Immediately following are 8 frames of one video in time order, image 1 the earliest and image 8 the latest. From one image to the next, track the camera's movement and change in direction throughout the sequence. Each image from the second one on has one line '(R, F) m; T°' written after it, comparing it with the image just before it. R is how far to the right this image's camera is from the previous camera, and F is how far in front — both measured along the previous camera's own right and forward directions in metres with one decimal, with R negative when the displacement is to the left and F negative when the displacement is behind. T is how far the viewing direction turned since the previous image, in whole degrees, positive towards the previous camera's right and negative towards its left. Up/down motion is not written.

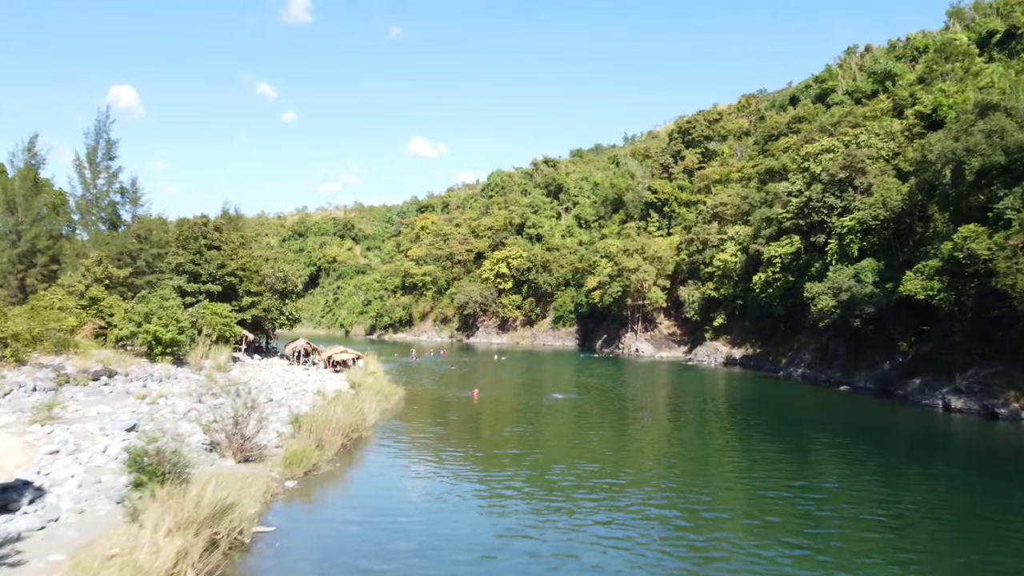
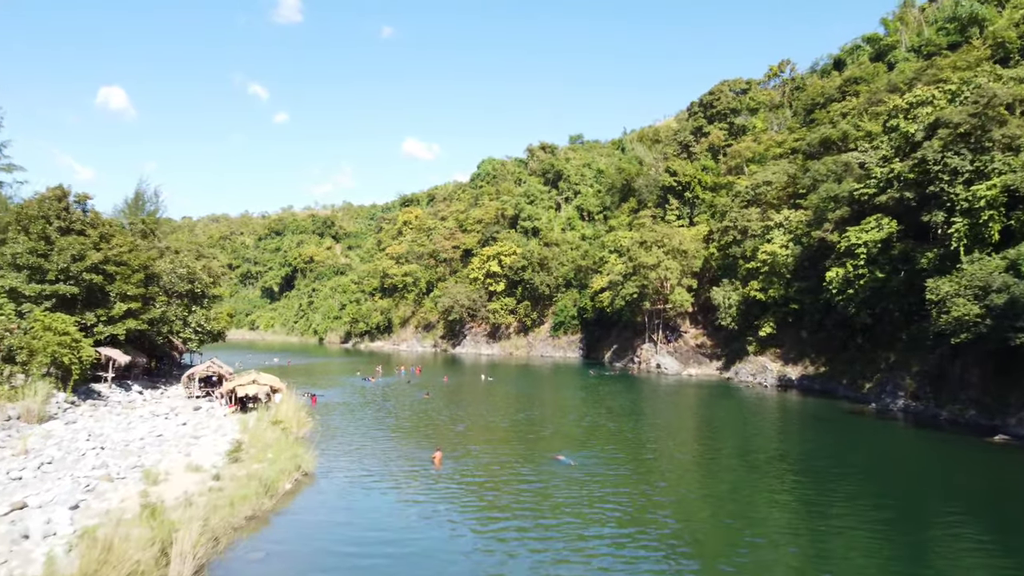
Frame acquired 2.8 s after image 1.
(+0.4, +17.0) m; 0°
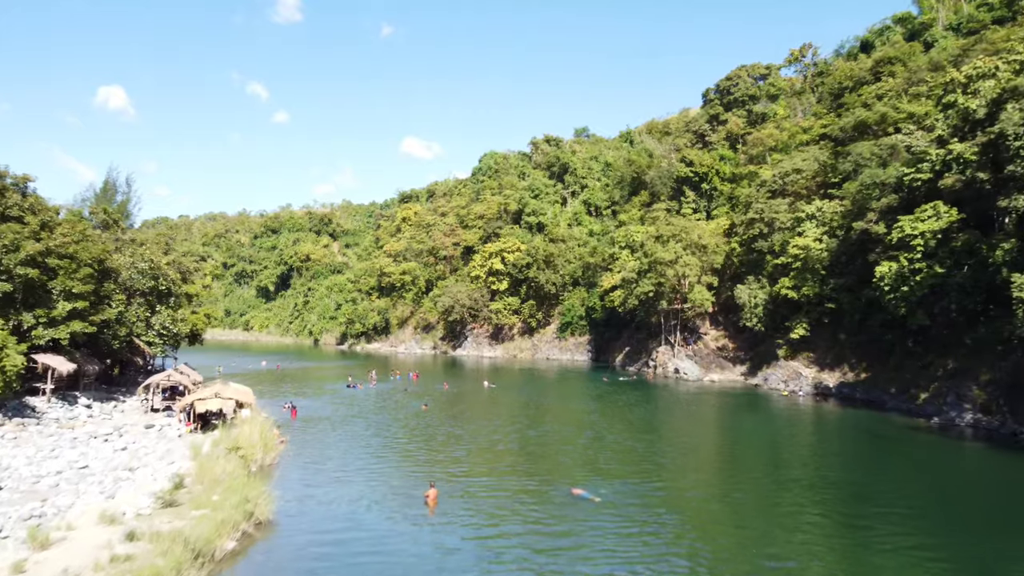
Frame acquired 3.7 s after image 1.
(-0.3, +5.7) m; 0°
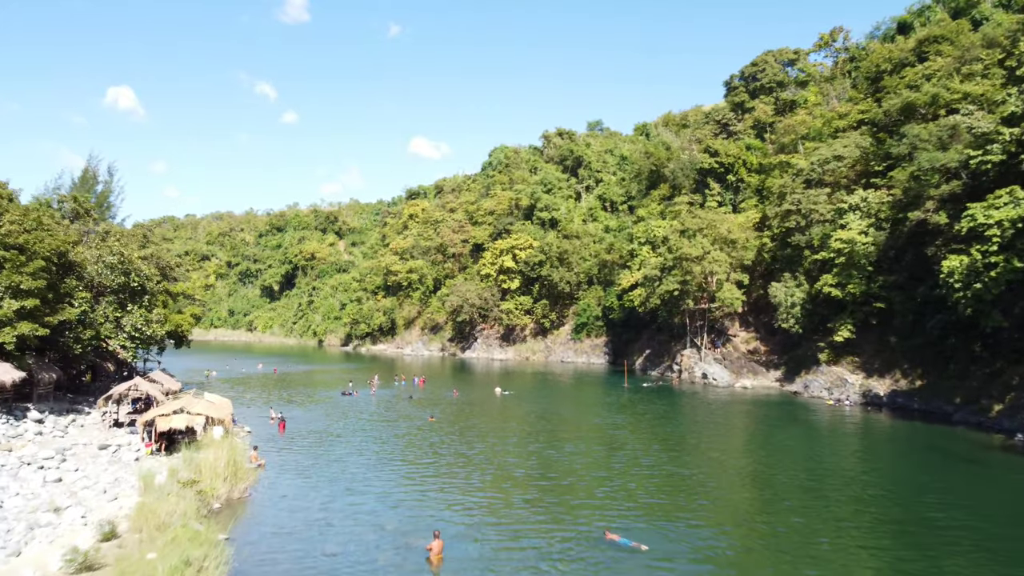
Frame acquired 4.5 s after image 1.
(-0.4, +4.9) m; -1°
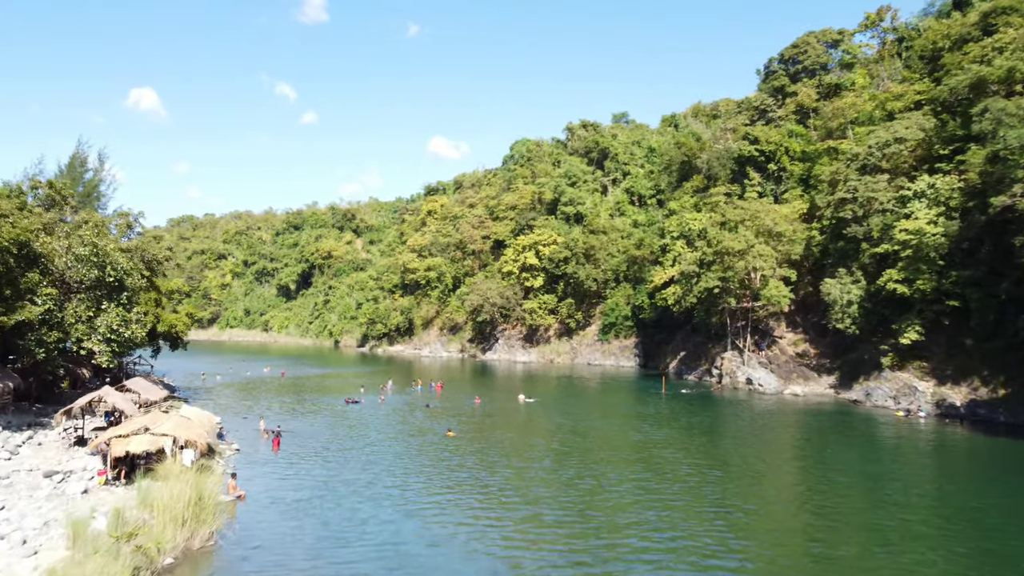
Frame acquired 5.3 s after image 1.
(-0.4, +4.9) m; -1°
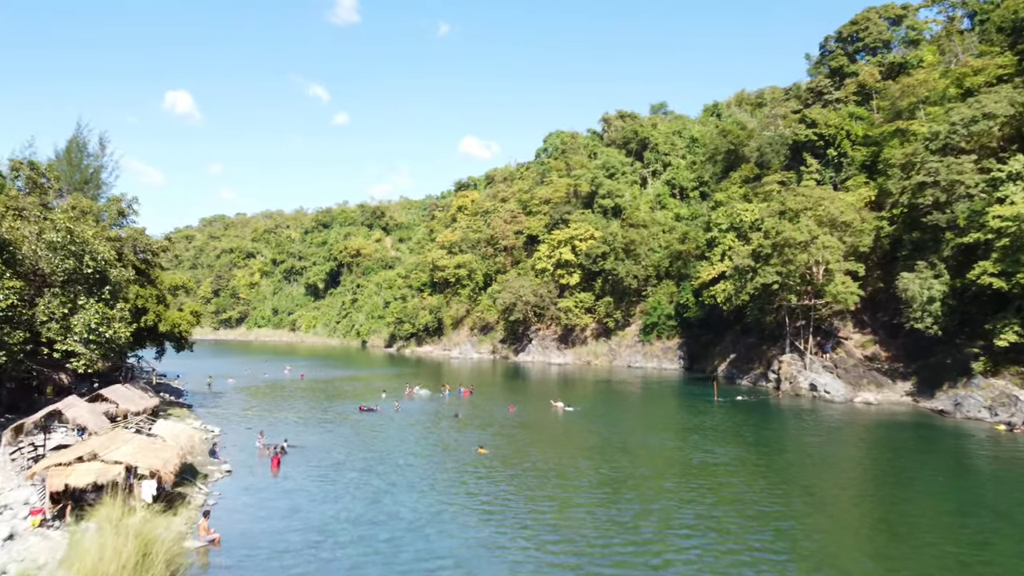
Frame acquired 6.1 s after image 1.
(-0.3, +4.9) m; -2°
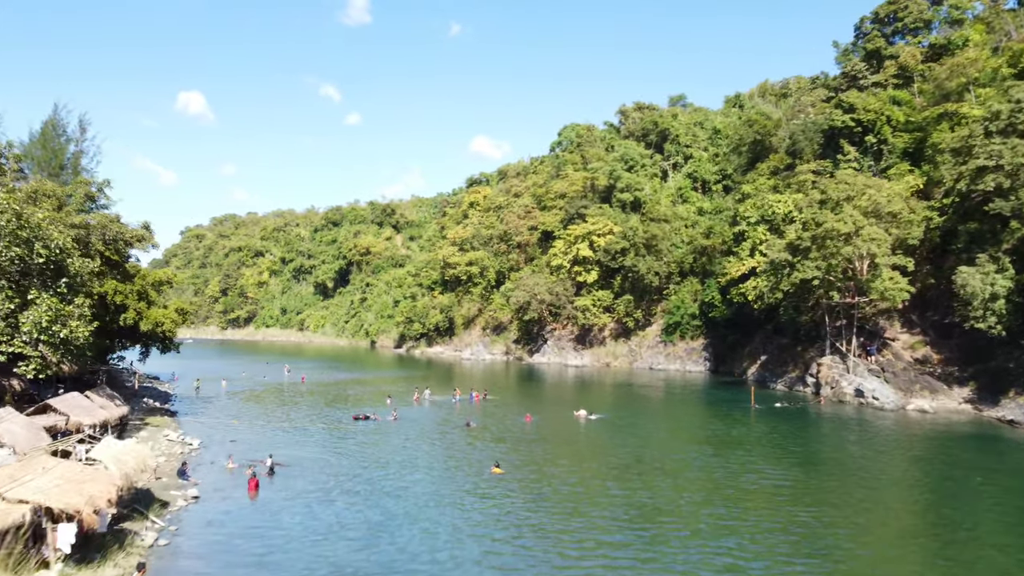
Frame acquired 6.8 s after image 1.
(-0.2, +4.1) m; -1°
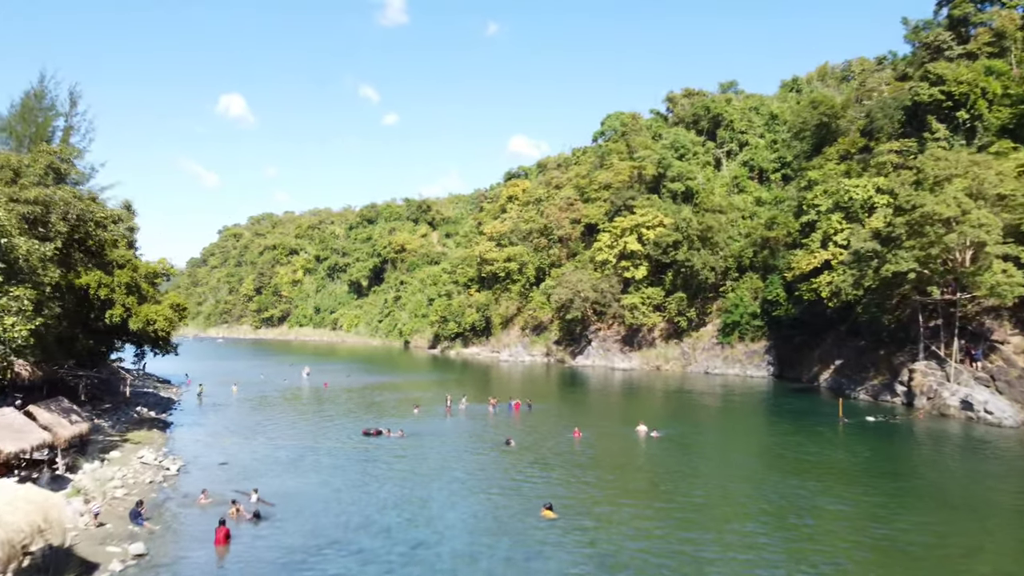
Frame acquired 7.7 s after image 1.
(-0.4, +5.8) m; -3°
